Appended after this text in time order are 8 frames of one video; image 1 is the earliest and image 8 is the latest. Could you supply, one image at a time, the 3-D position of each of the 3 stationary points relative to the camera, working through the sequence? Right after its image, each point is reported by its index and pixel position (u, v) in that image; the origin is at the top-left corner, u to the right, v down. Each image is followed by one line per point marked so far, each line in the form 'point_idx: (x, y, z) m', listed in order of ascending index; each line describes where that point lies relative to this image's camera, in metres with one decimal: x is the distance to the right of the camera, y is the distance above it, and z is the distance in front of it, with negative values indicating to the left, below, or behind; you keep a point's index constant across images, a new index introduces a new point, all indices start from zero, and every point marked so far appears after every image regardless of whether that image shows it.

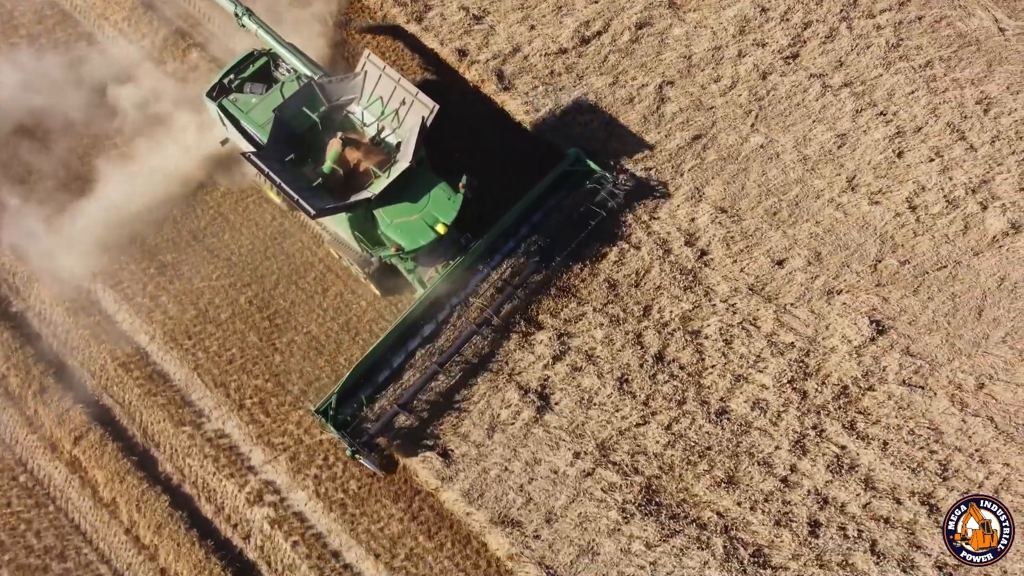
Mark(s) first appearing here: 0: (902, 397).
0: (+6.9, -1.9, +11.2) m
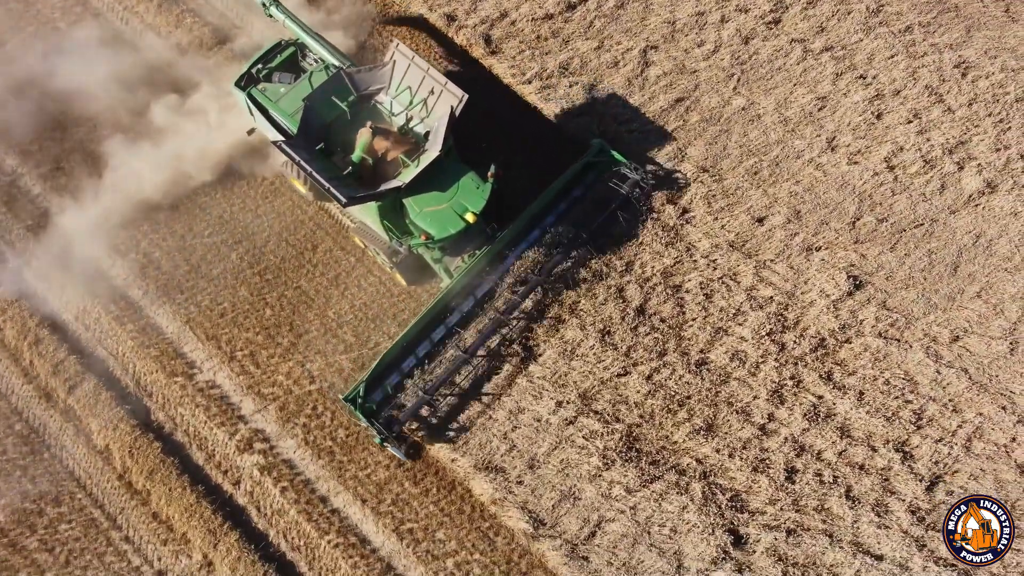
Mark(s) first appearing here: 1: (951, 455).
0: (+6.6, -1.1, +11.4) m
1: (+7.5, -2.8, +10.9) m
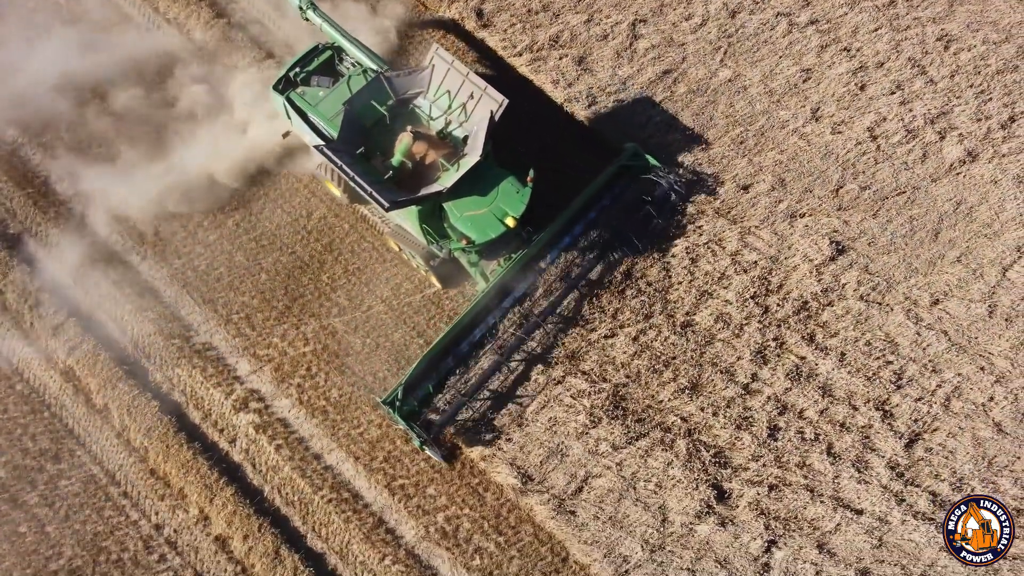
0: (+6.4, -0.4, +11.7) m
1: (+7.3, -2.2, +11.1) m
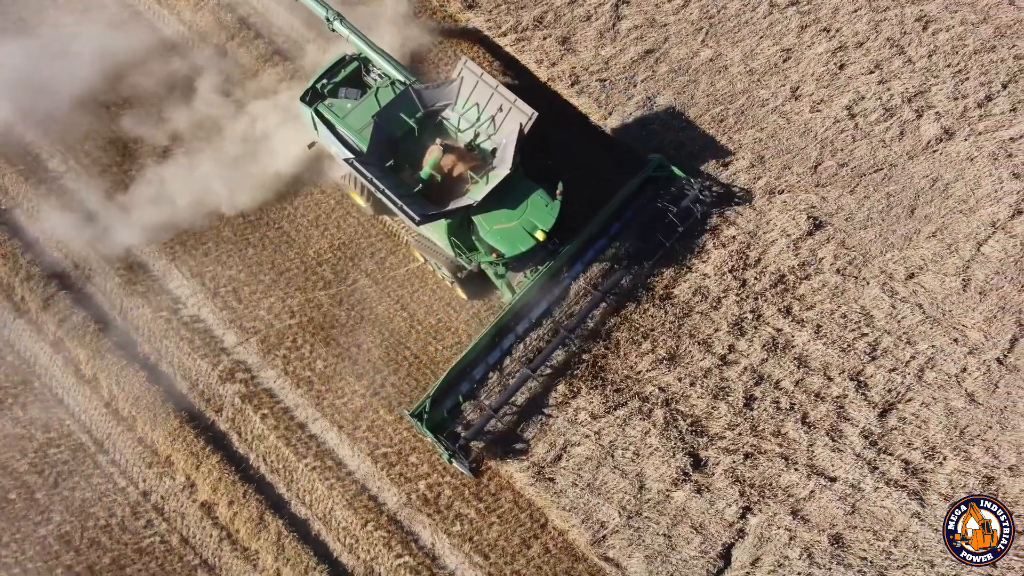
0: (+6.1, +0.1, +11.9) m
1: (+7.0, -1.7, +11.3) m
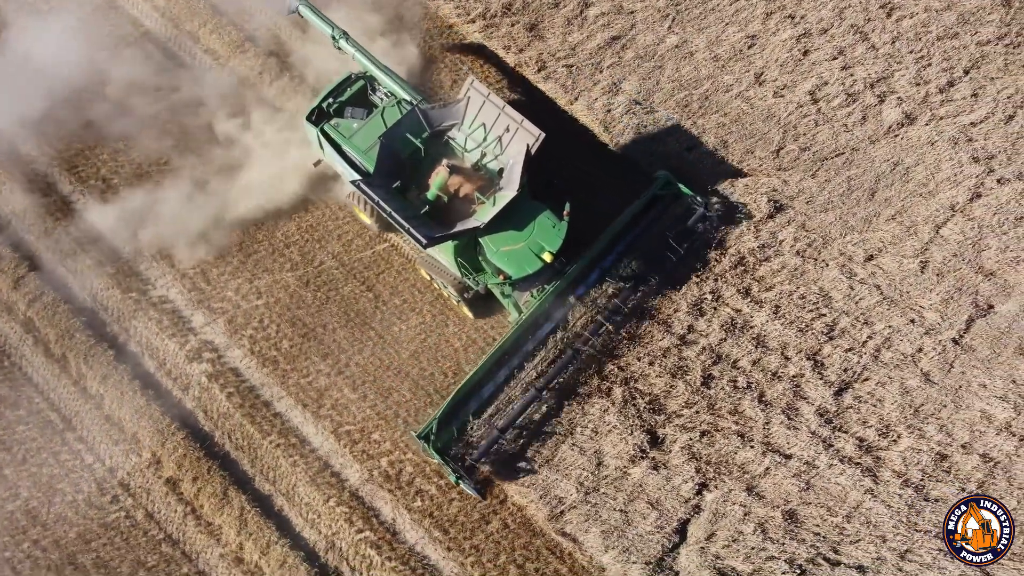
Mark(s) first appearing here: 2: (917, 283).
0: (+5.4, +0.4, +12.0) m
1: (+6.3, -1.4, +11.5) m
2: (+7.6, +0.1, +12.0) m
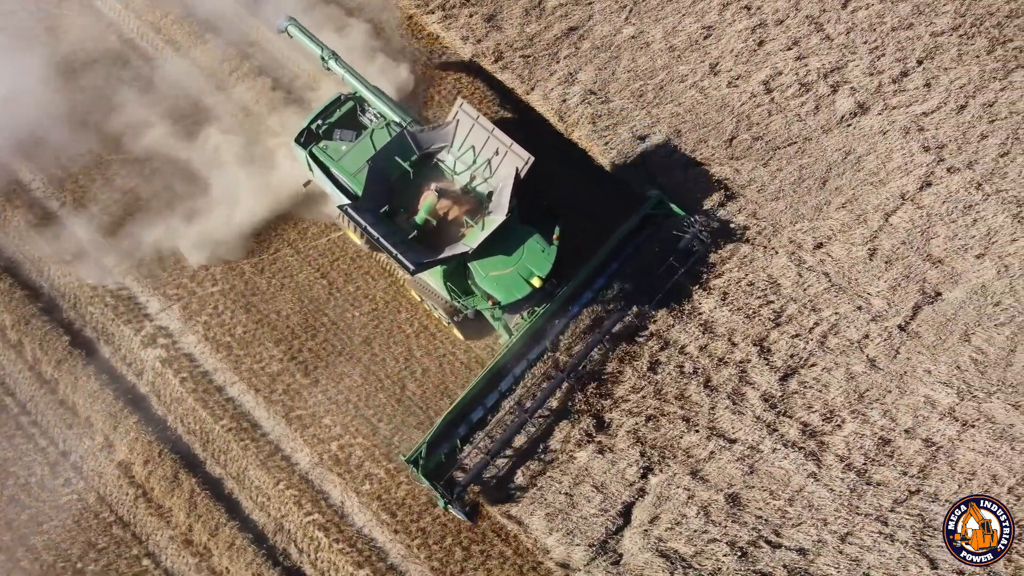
0: (+4.5, +0.7, +12.1) m
1: (+5.4, -1.1, +11.6) m
2: (+6.7, +0.3, +12.1) m
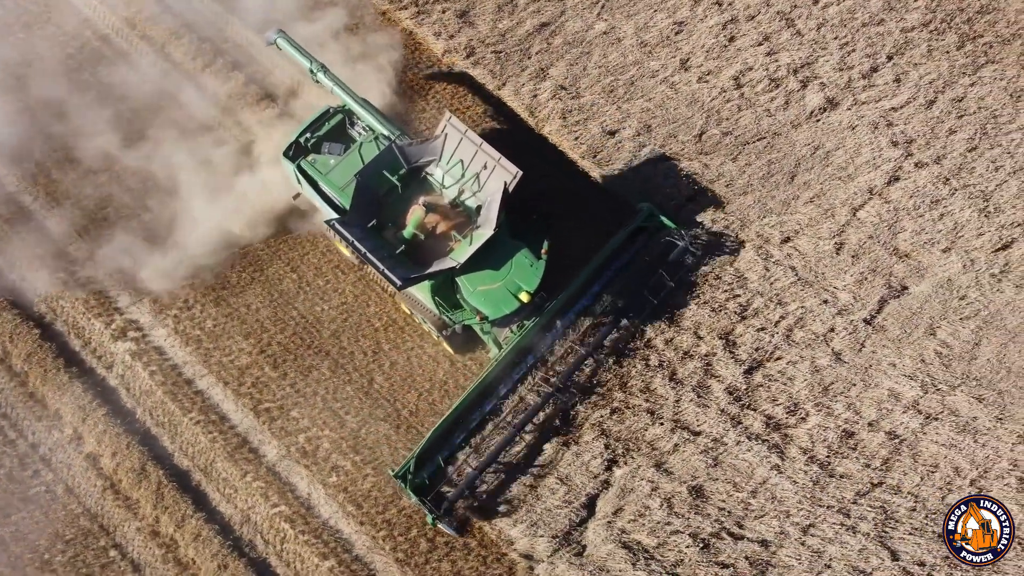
0: (+3.8, +0.8, +12.2) m
1: (+4.8, -1.0, +11.6) m
2: (+6.1, +0.5, +12.1) m
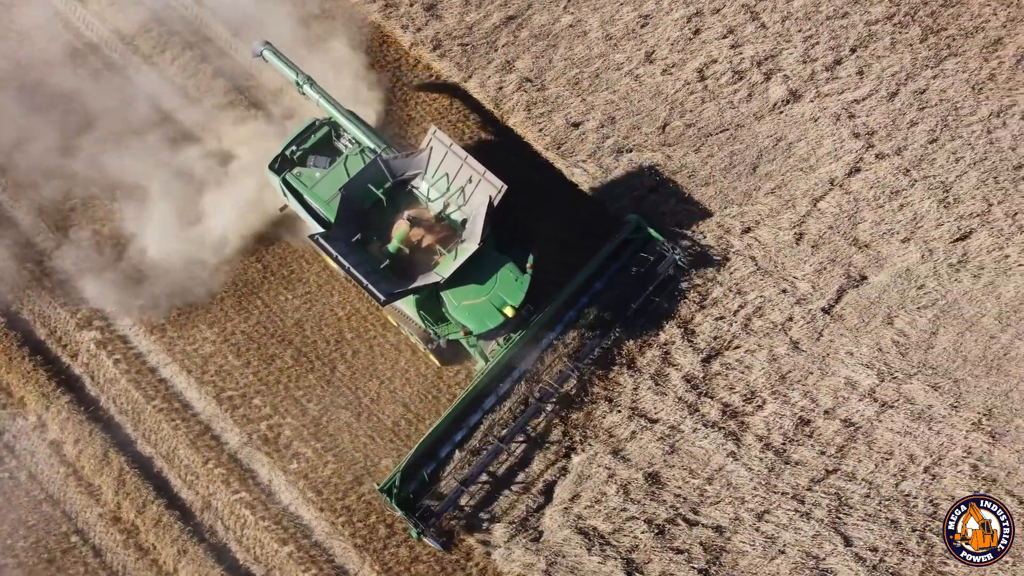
0: (+3.1, +1.0, +12.3) m
1: (+4.0, -0.8, +11.7) m
2: (+5.4, +0.6, +12.2) m
